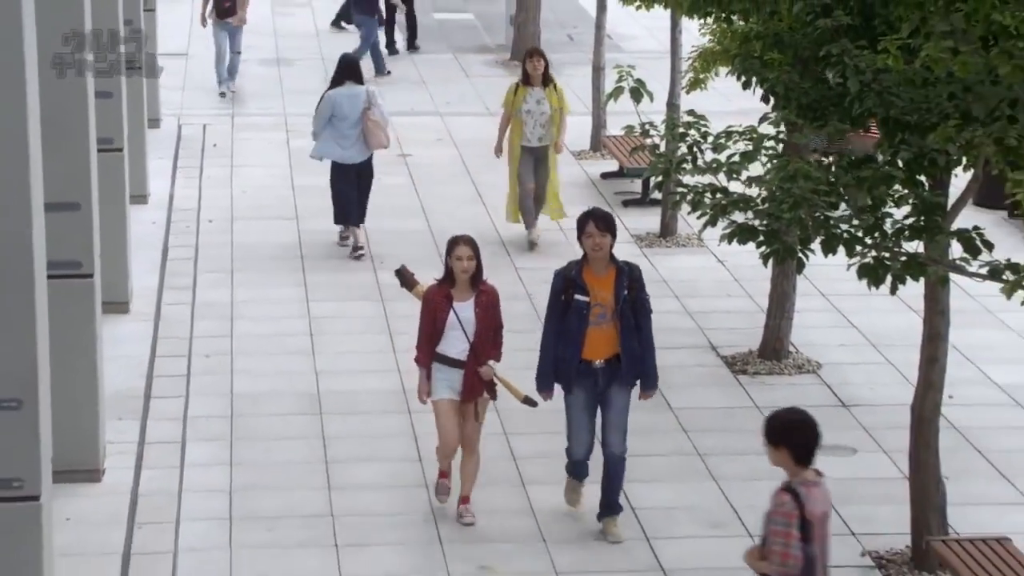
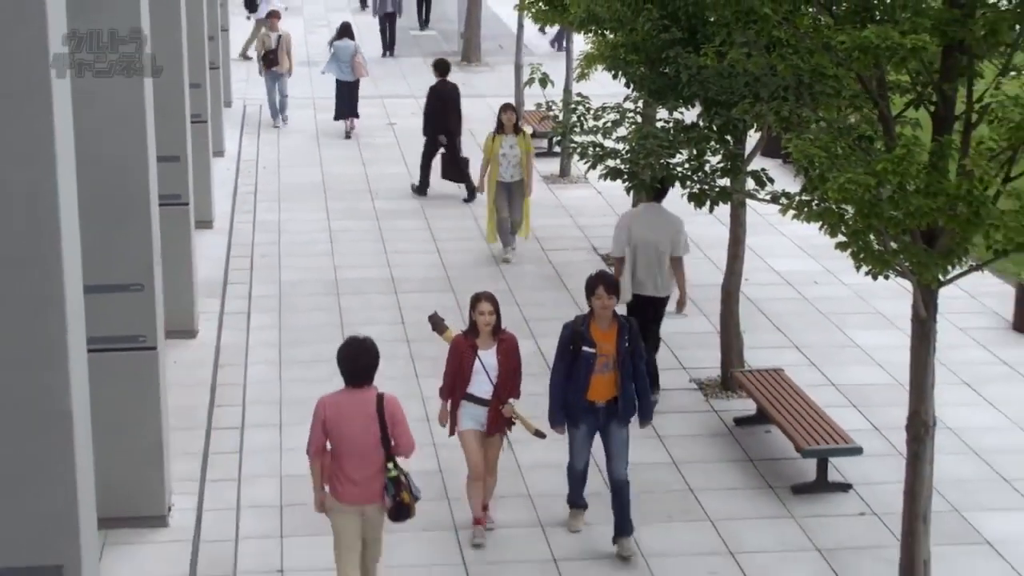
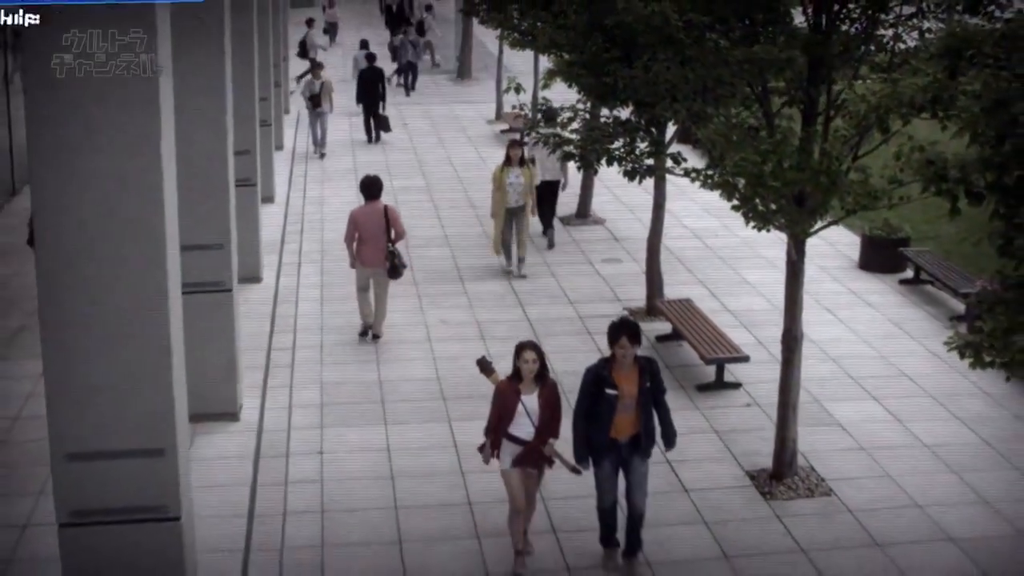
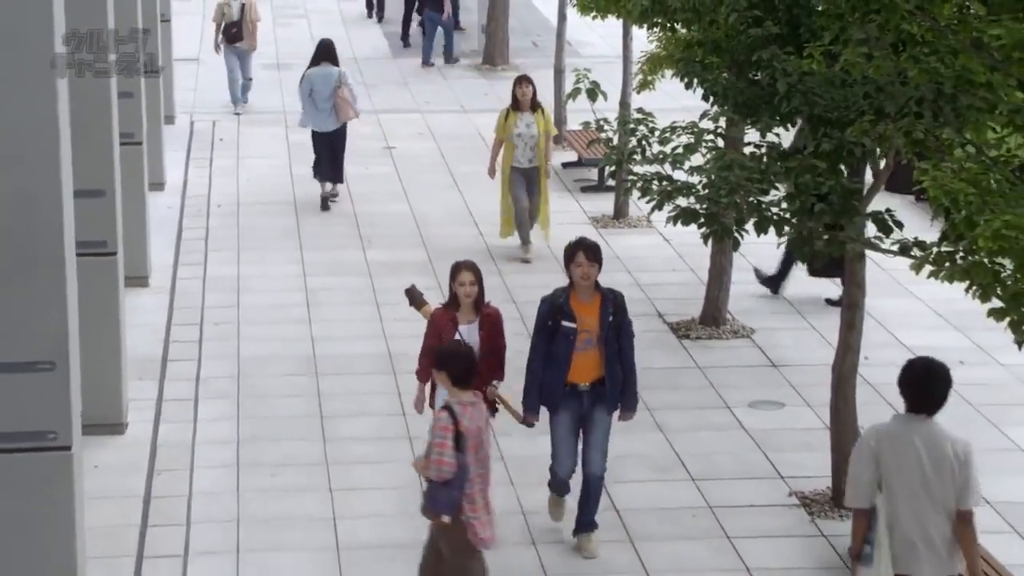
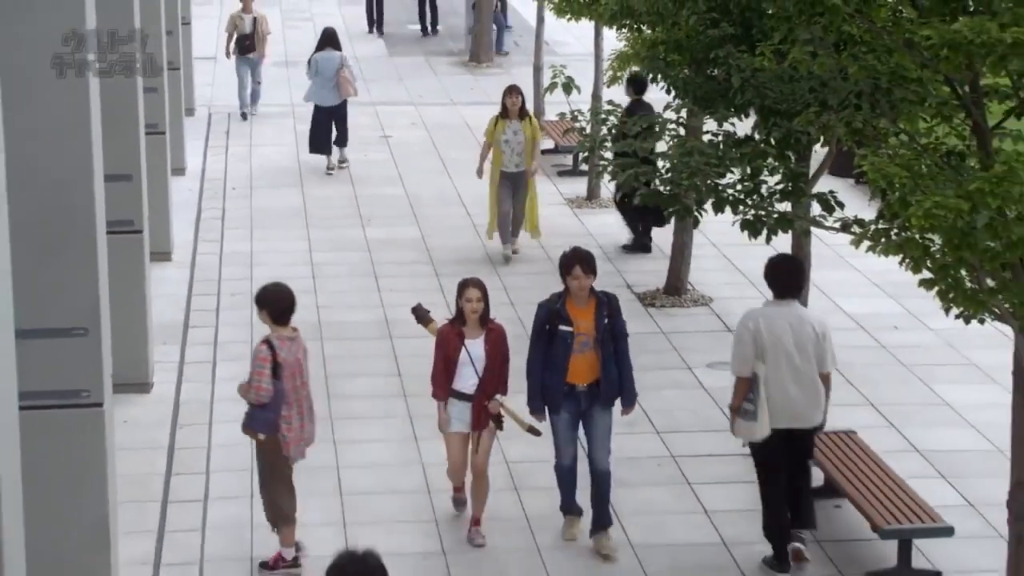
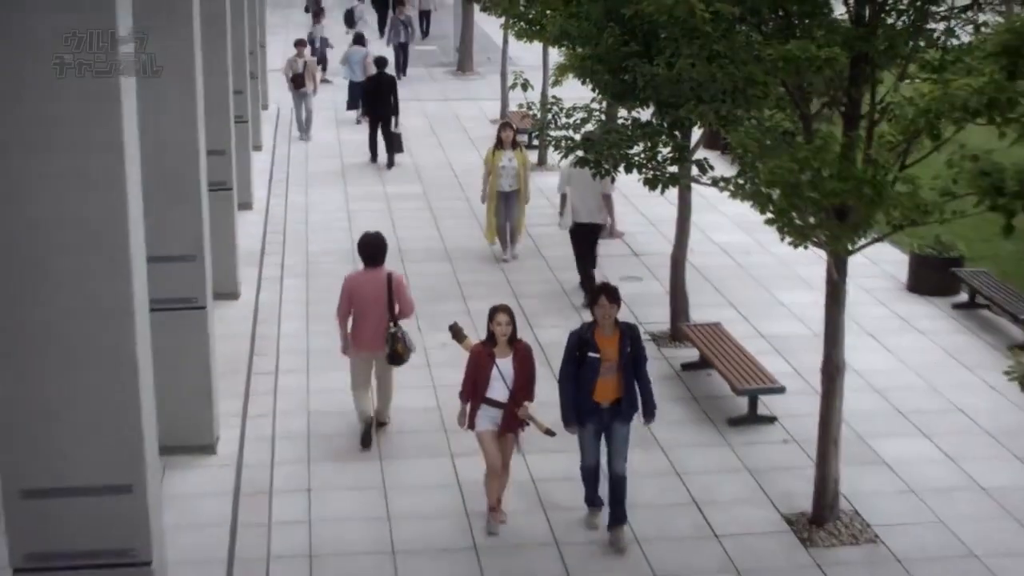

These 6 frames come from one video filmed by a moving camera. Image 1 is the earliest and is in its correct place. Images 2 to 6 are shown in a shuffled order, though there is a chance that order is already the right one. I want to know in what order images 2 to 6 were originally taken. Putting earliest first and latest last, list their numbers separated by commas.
4, 5, 2, 6, 3
